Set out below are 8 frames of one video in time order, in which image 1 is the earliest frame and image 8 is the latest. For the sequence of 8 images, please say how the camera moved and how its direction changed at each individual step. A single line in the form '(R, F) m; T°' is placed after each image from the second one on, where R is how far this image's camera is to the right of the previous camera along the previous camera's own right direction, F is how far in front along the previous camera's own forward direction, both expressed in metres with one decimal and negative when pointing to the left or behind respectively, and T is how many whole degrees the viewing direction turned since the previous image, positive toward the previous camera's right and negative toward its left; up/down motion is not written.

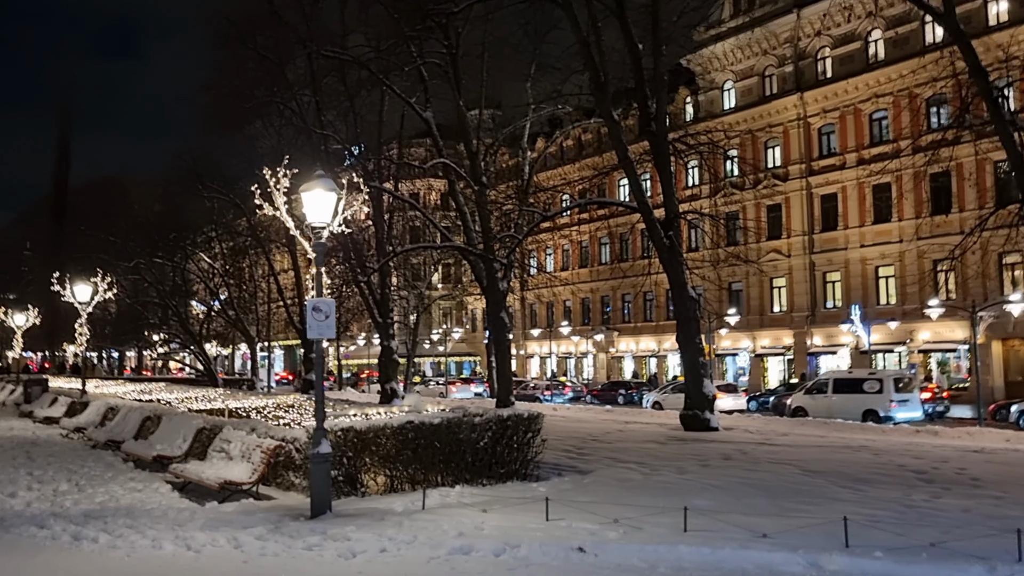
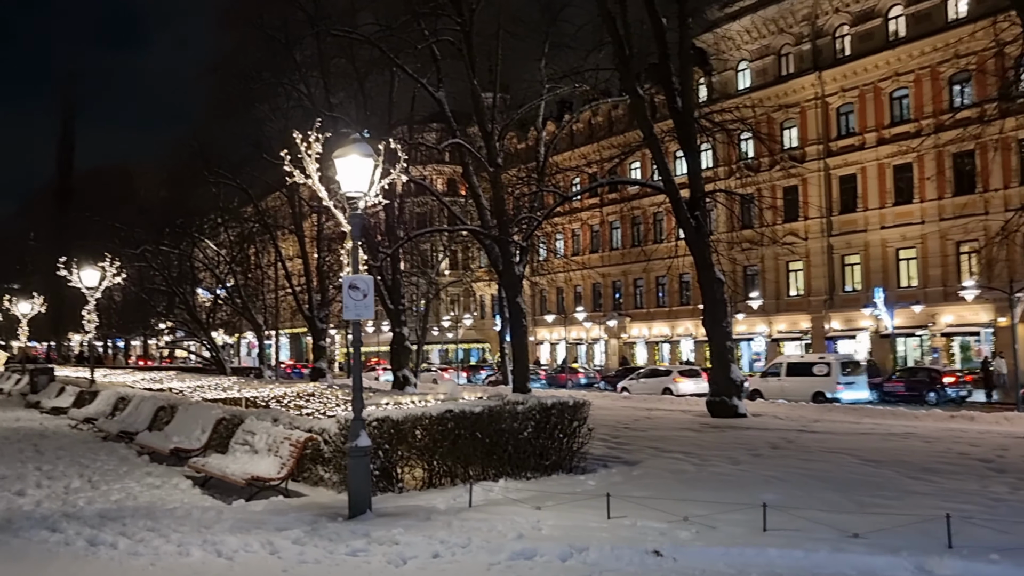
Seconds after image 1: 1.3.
(-0.4, +0.8) m; 0°
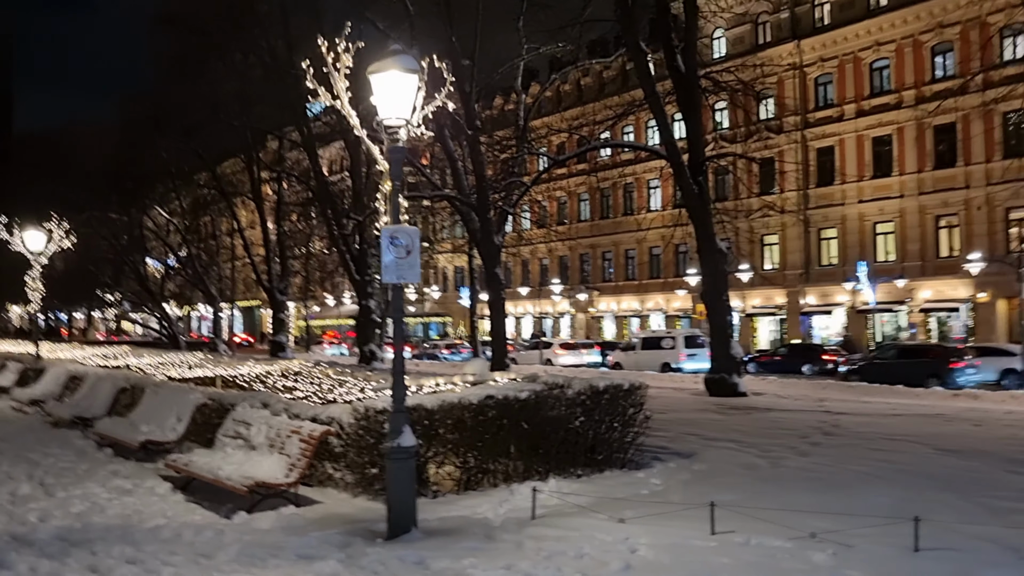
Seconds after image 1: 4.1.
(-0.8, +1.6) m; +3°
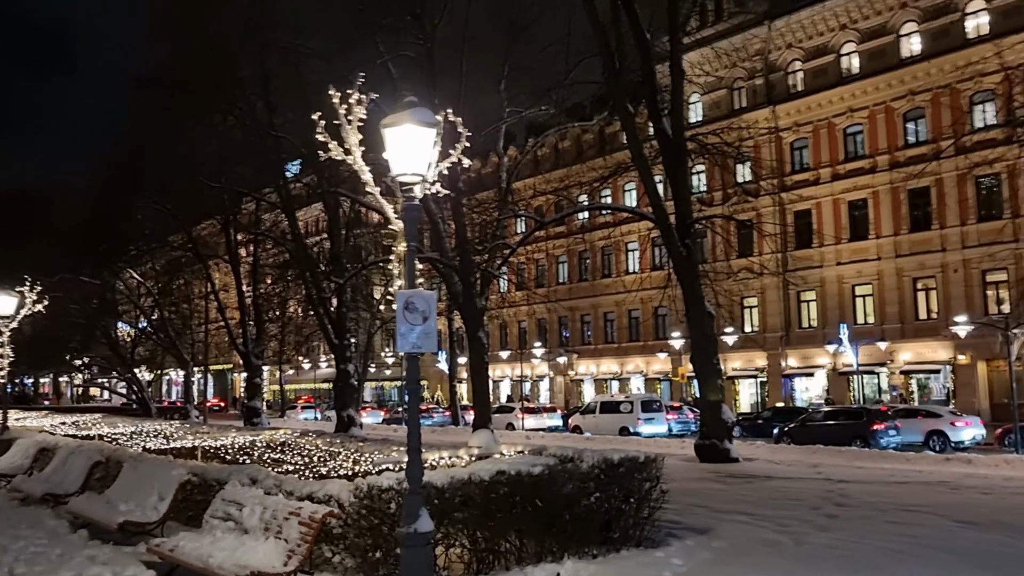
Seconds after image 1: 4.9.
(-0.3, +0.4) m; +2°
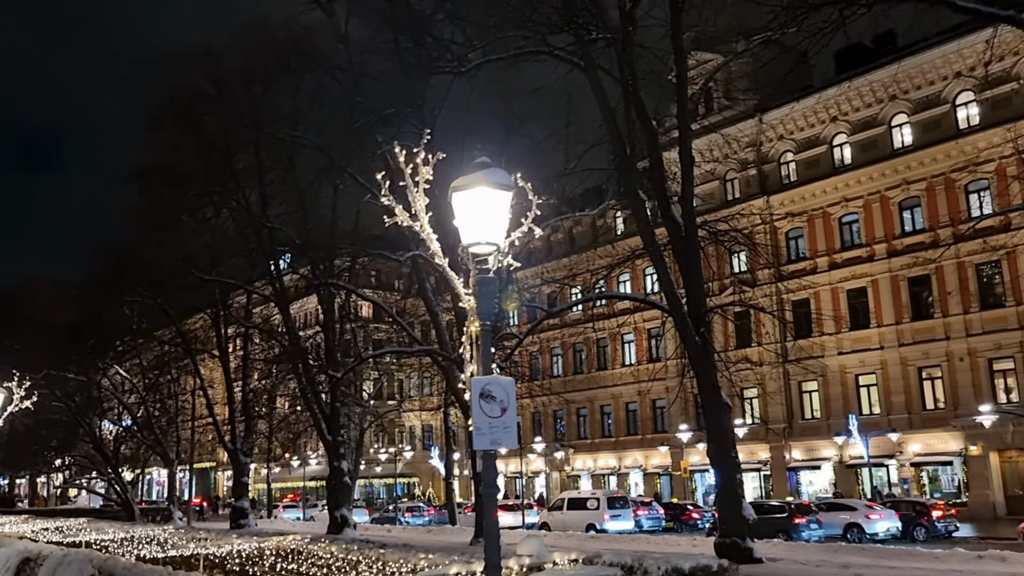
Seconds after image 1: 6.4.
(-0.5, +0.7) m; +1°
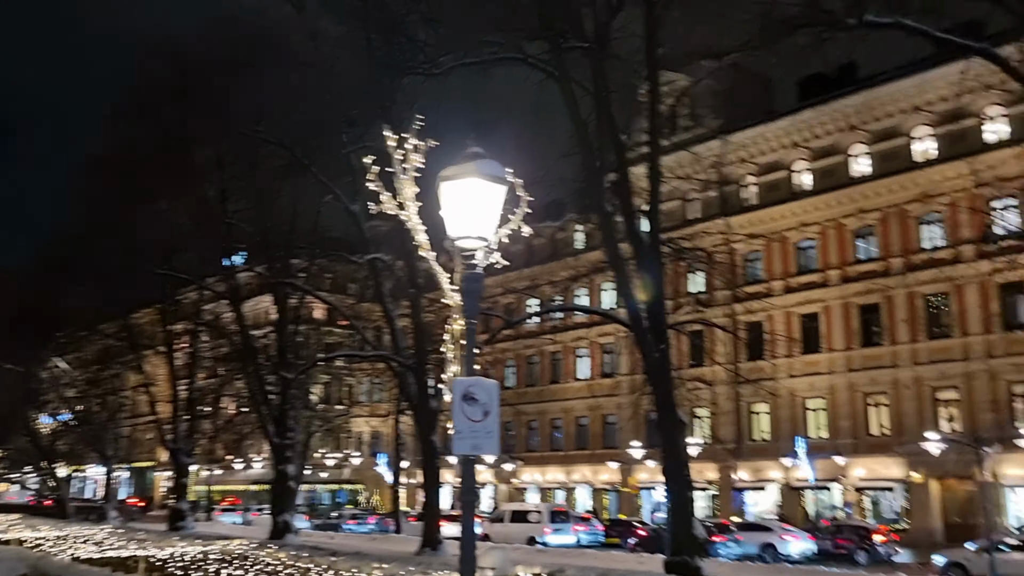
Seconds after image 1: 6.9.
(-0.2, +0.2) m; +3°
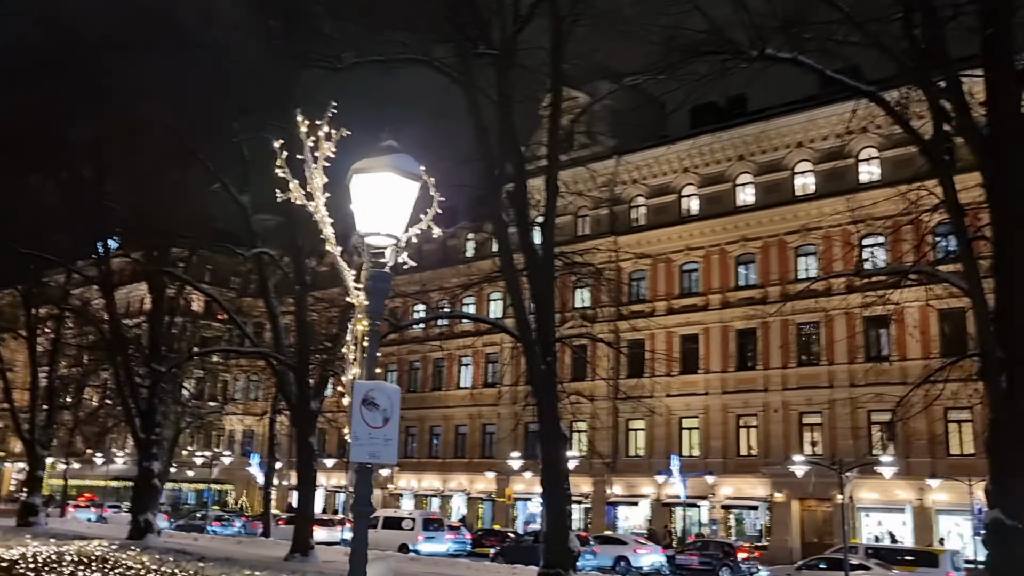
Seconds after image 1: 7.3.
(-0.1, +0.1) m; +7°
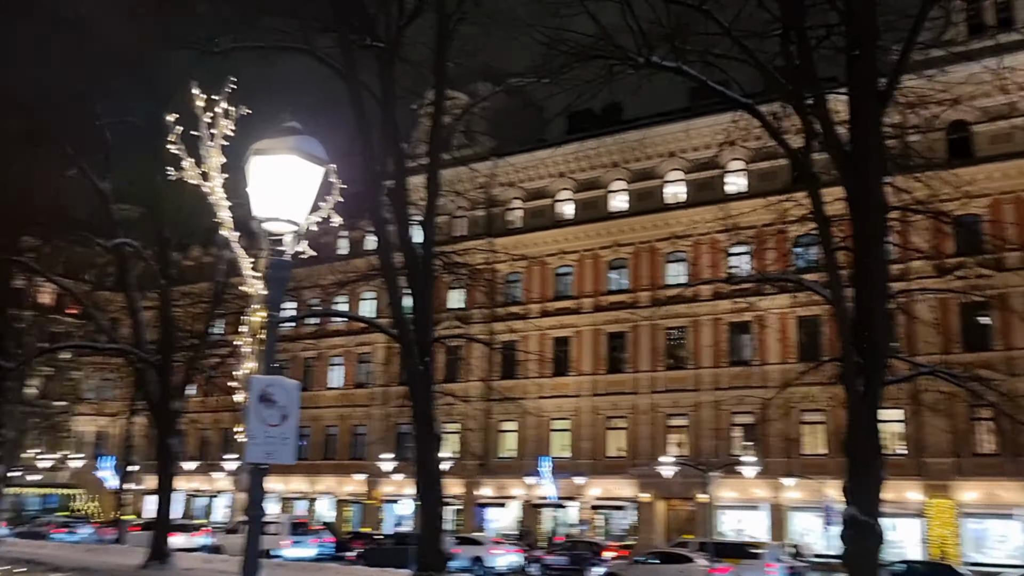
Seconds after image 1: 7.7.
(-0.2, +0.2) m; +8°
